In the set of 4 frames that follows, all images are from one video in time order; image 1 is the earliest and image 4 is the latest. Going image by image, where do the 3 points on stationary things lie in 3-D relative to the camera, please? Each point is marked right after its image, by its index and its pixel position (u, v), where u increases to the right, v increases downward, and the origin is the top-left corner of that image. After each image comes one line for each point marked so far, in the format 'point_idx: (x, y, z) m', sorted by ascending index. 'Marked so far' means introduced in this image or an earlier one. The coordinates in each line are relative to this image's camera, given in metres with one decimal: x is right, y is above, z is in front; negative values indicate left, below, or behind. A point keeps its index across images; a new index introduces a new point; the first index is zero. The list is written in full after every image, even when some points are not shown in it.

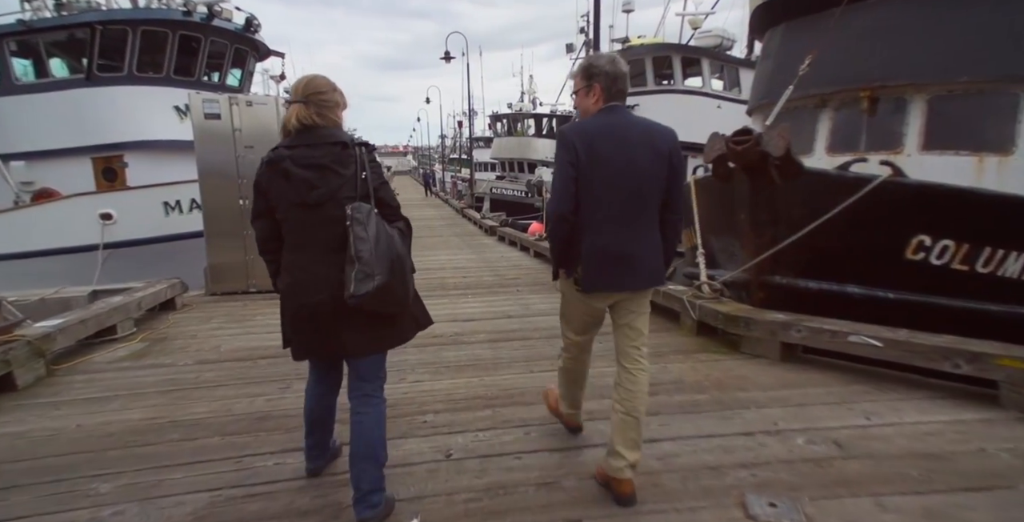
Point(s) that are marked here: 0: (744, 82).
0: (+5.1, +3.9, +12.0) m
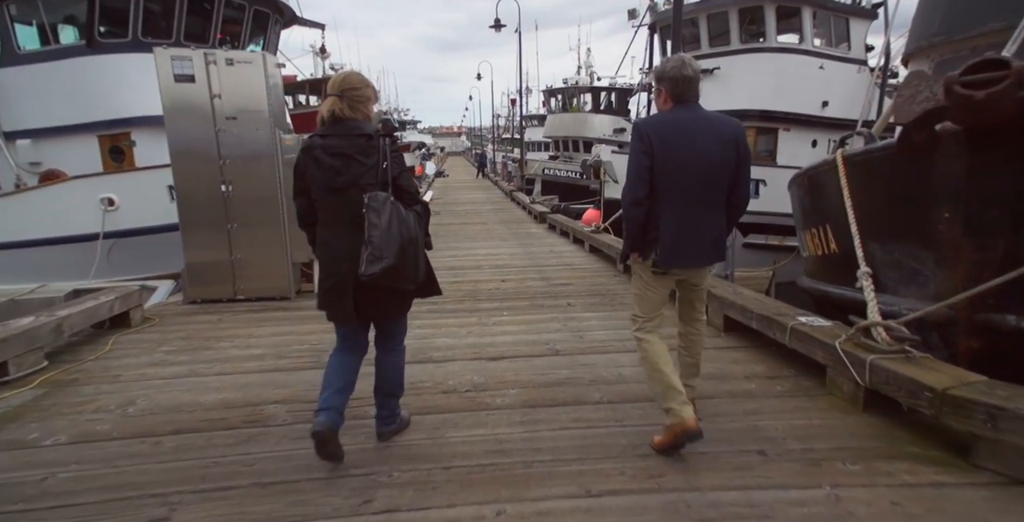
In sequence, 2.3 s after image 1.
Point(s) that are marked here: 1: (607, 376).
0: (+6.1, +3.9, +9.9) m
1: (+0.5, -0.7, +3.2) m
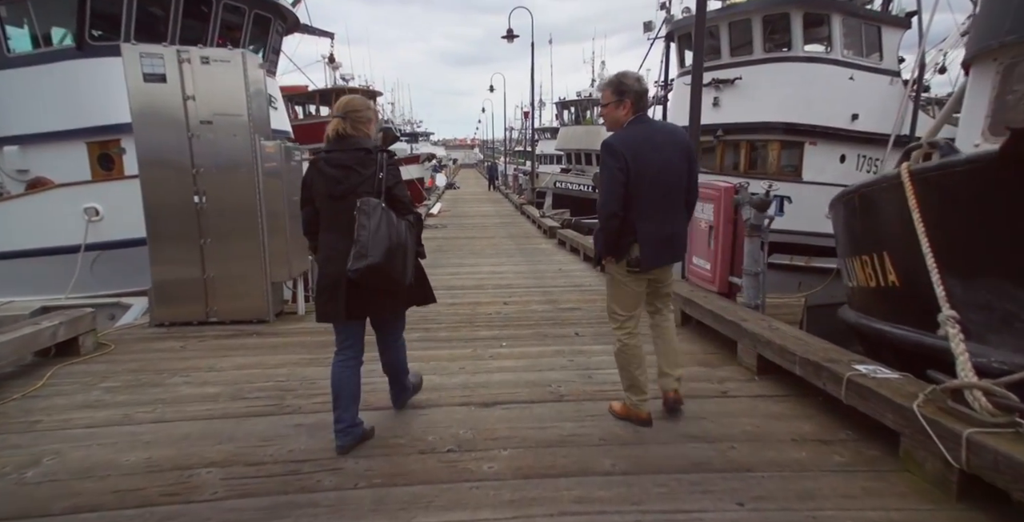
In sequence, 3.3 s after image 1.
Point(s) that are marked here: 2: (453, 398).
0: (+6.2, +3.6, +9.3) m
1: (+0.5, -0.8, +2.6) m
2: (-0.3, -0.8, +3.1) m
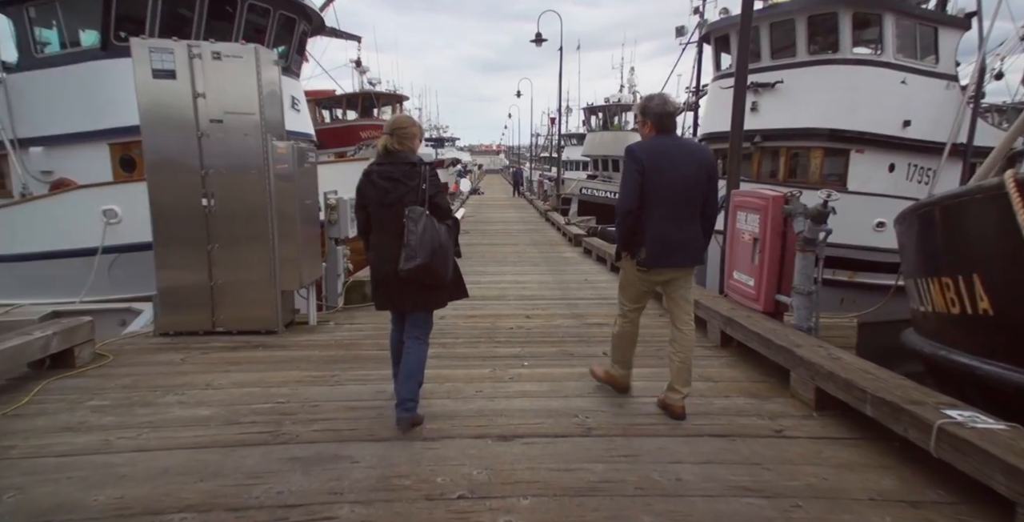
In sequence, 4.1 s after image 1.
0: (+6.7, +3.3, +8.7) m
1: (+0.6, -0.9, +2.2) m
2: (-0.2, -0.8, +2.8) m
